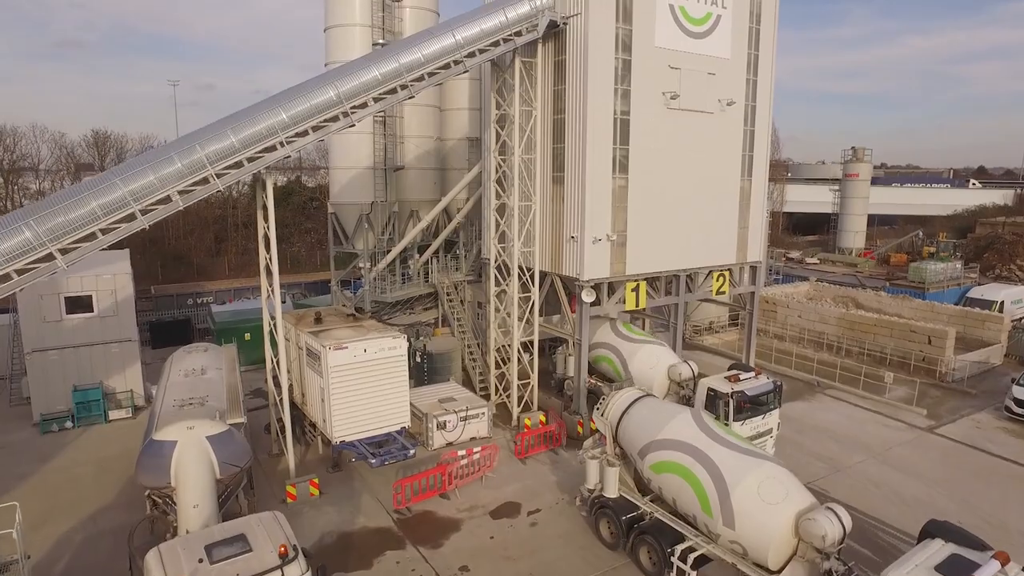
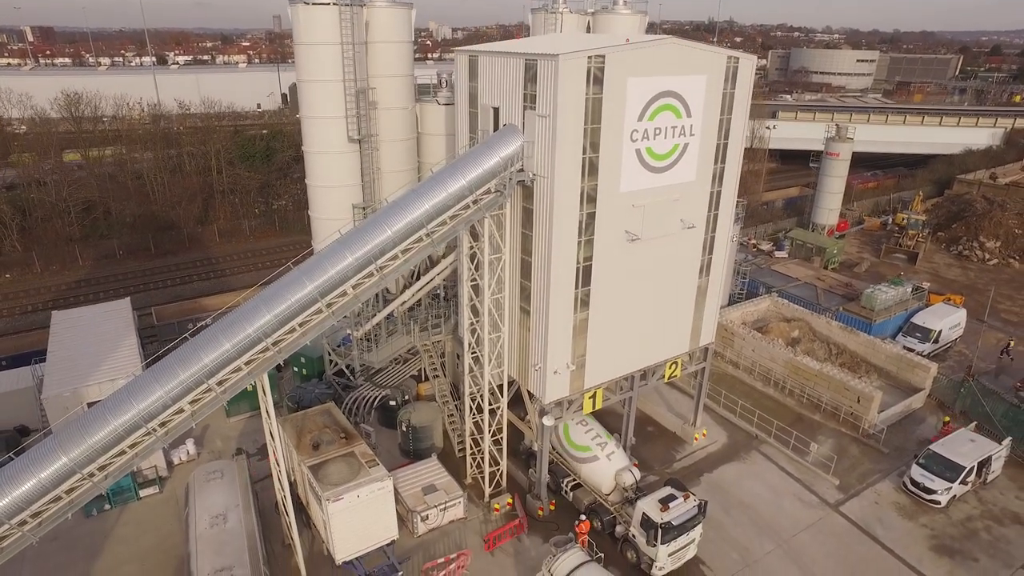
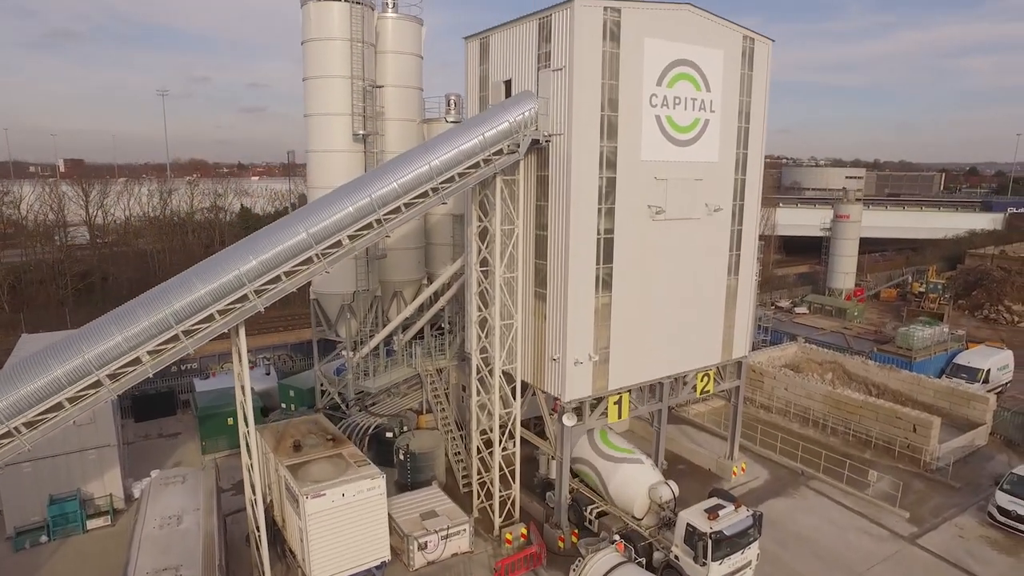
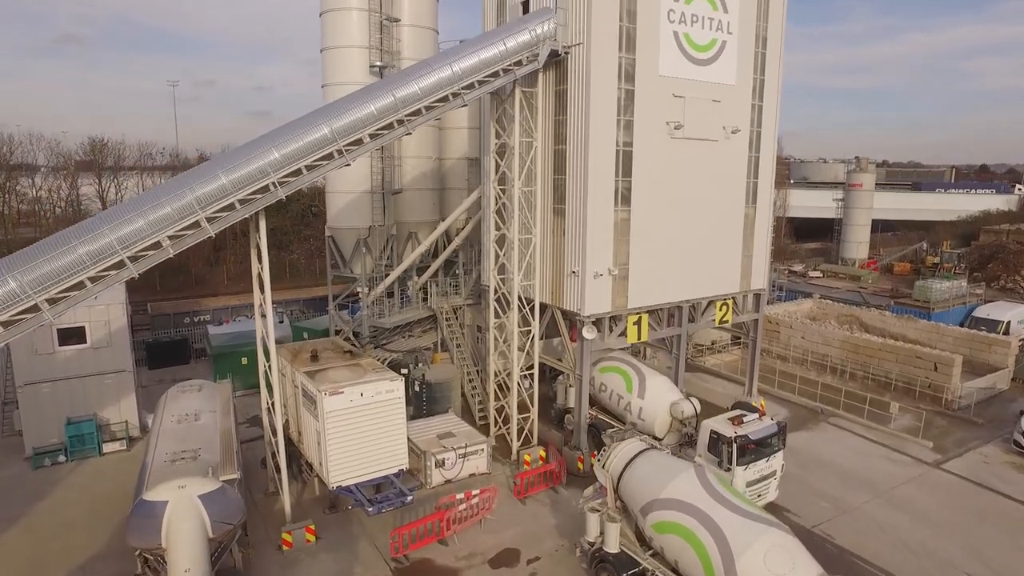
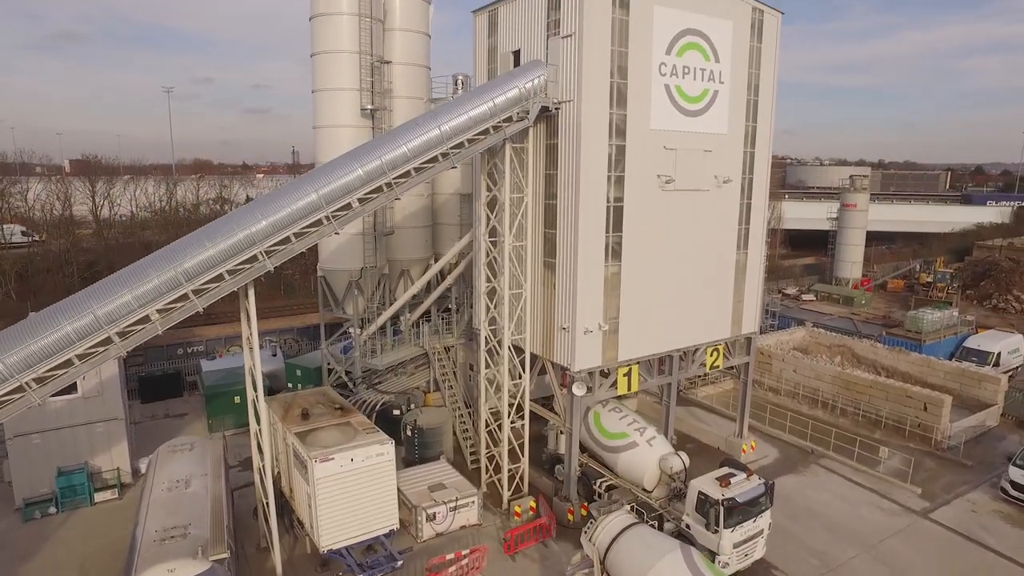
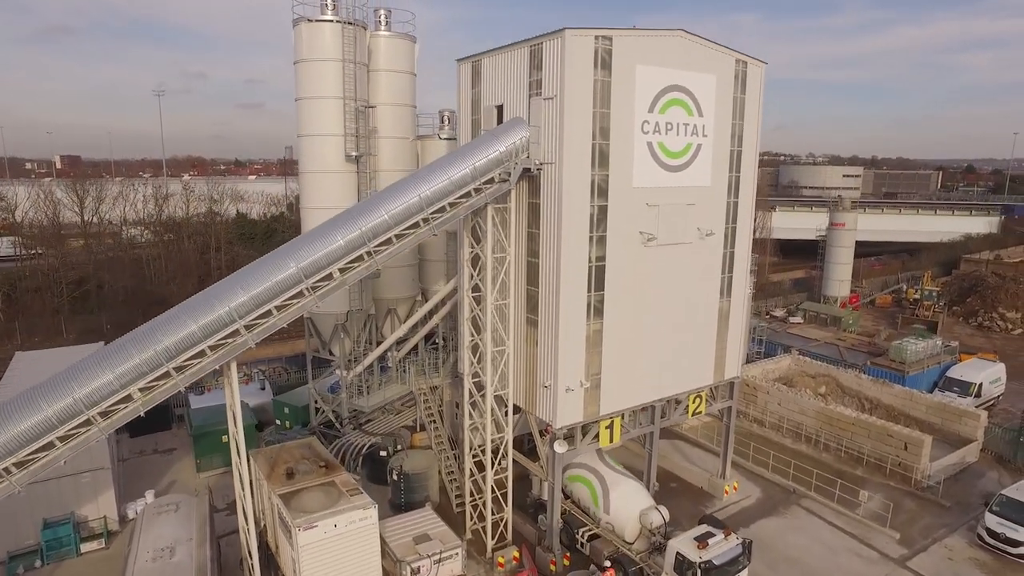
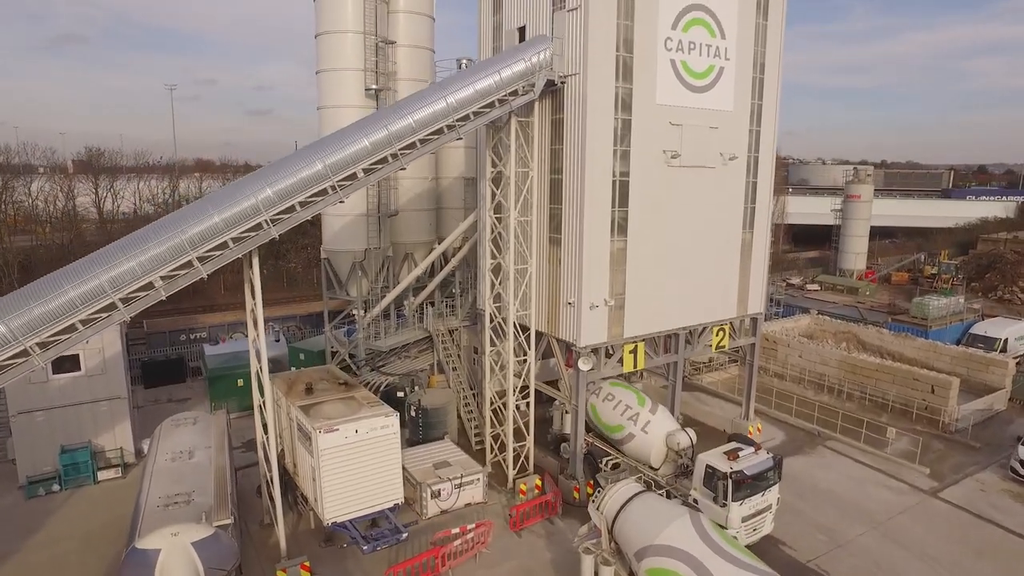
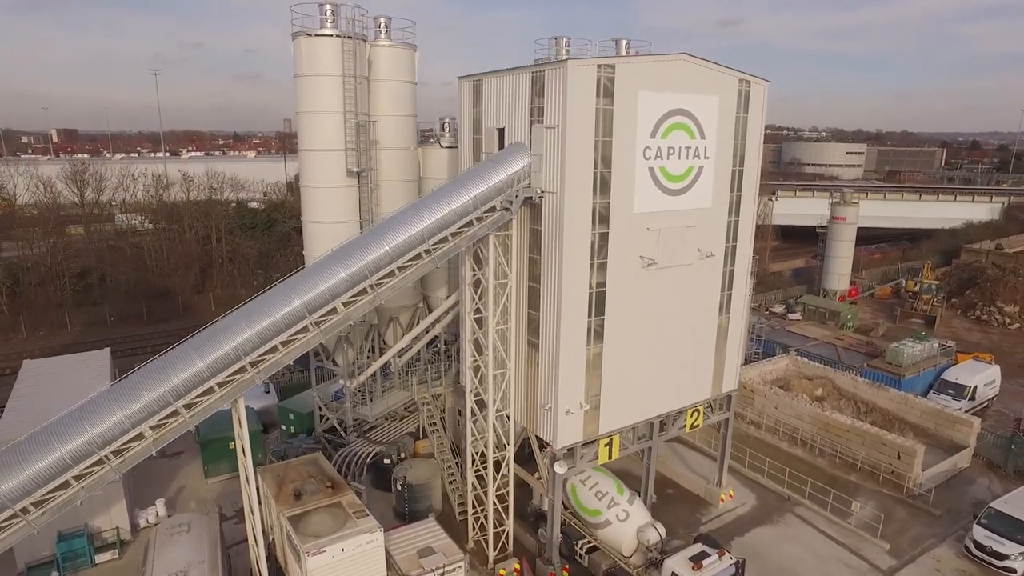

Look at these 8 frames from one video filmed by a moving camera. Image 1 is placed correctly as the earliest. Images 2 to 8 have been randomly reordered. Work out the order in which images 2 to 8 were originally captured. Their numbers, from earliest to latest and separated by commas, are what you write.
4, 7, 5, 3, 6, 8, 2
